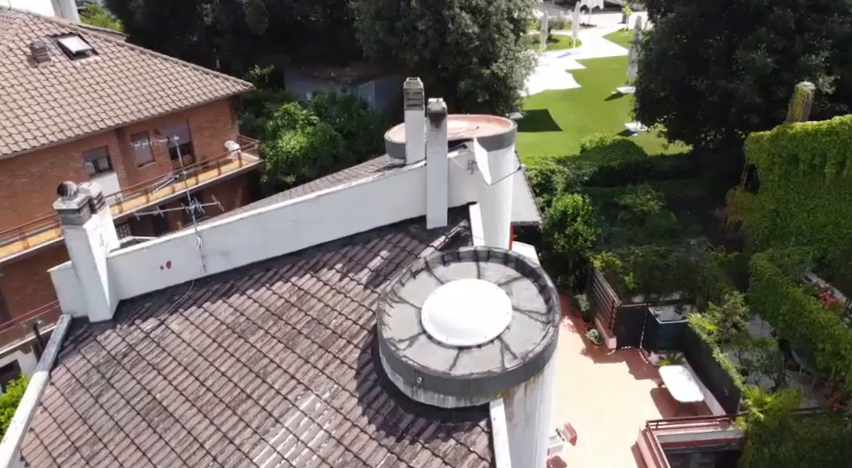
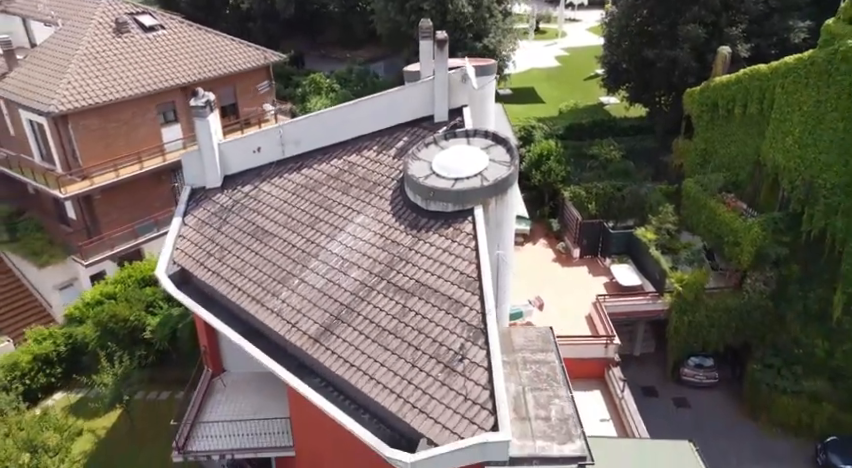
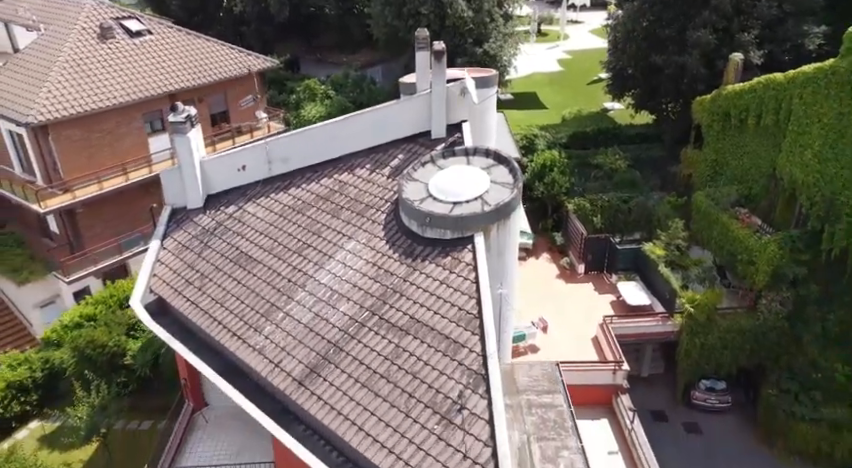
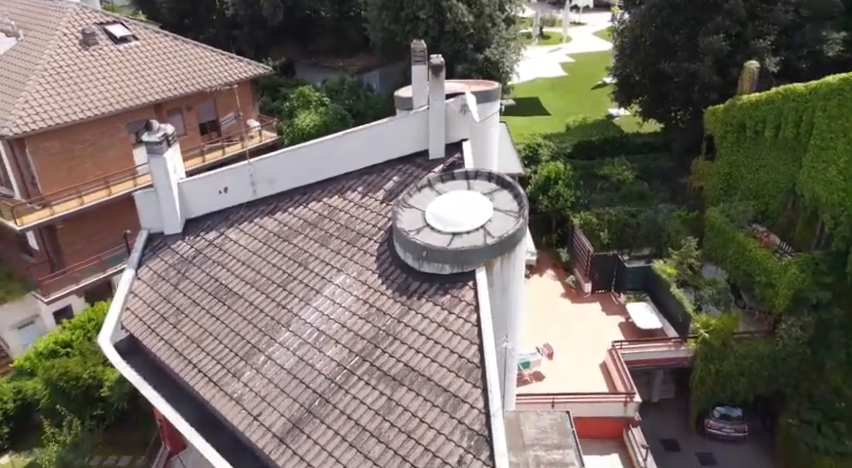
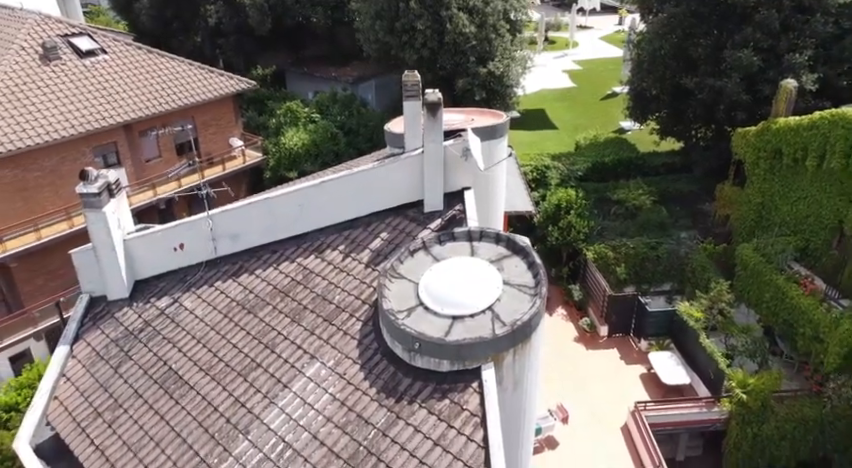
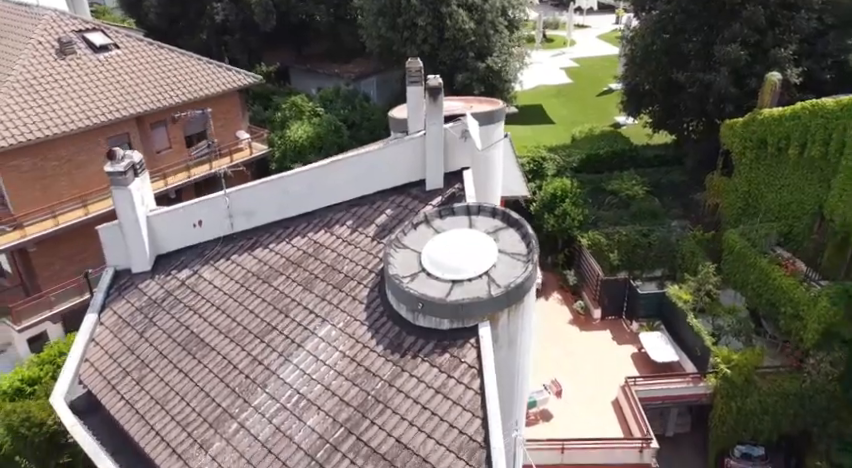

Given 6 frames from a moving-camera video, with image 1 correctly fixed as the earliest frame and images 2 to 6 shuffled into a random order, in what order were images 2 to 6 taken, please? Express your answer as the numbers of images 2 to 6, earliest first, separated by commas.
5, 6, 4, 3, 2
